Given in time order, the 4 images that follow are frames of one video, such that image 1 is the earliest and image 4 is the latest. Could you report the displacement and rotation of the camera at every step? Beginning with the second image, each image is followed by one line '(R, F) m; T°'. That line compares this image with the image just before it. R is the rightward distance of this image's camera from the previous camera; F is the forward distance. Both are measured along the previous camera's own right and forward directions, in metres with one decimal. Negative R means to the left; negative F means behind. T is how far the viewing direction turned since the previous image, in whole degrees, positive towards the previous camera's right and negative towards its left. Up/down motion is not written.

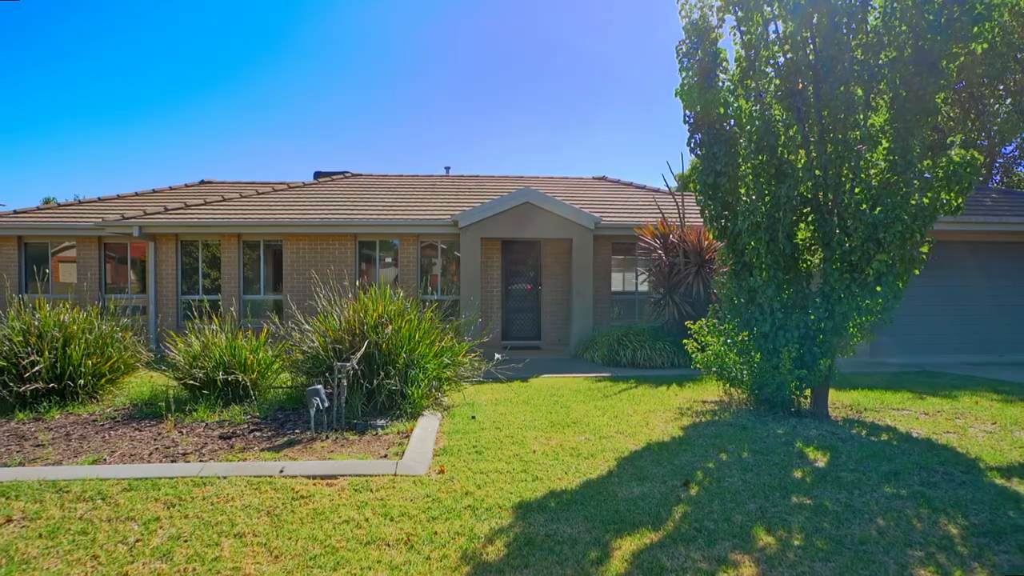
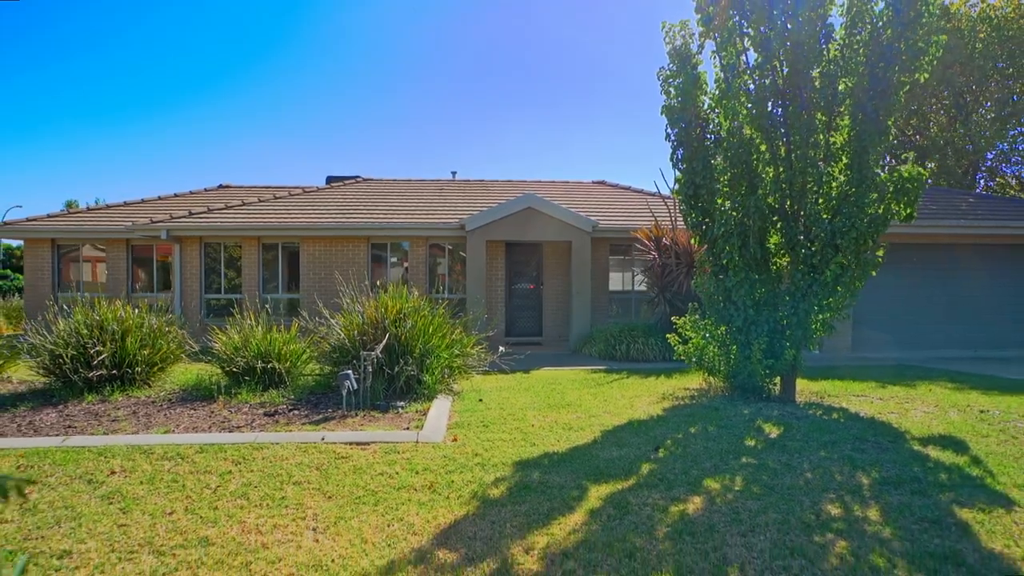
(0.0, -0.9) m; 0°
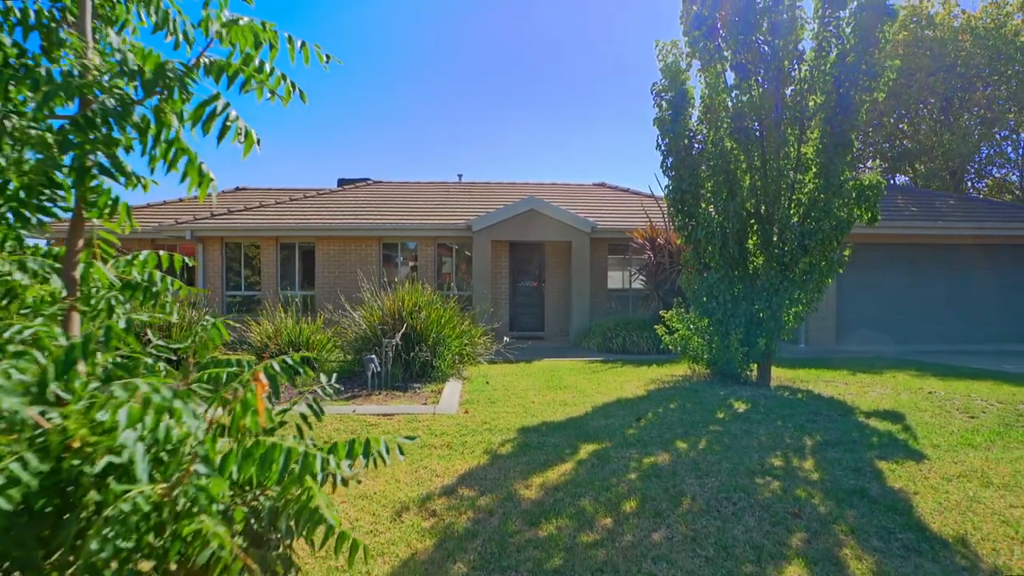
(0.0, -0.8) m; 0°
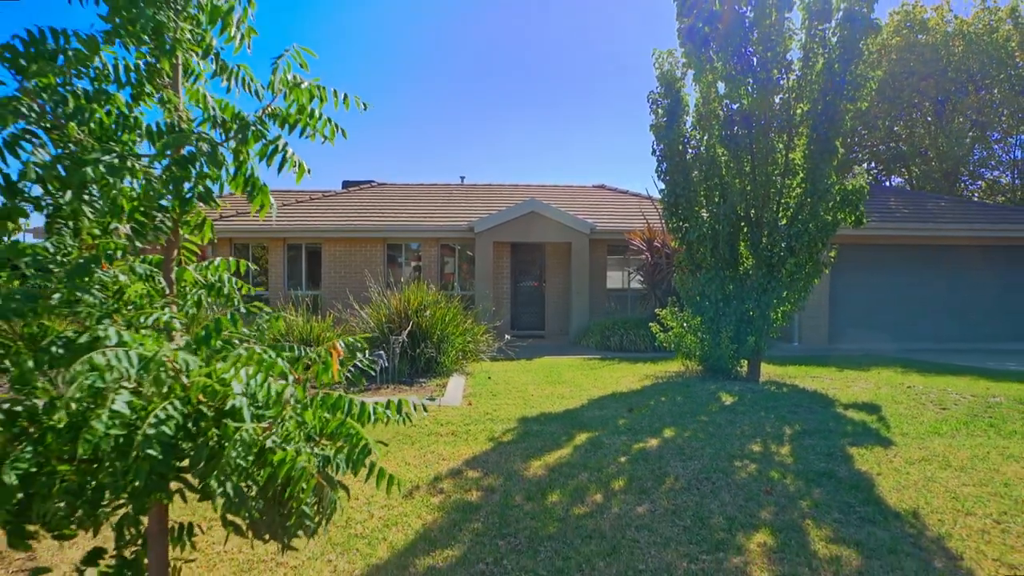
(0.0, -0.4) m; 0°
